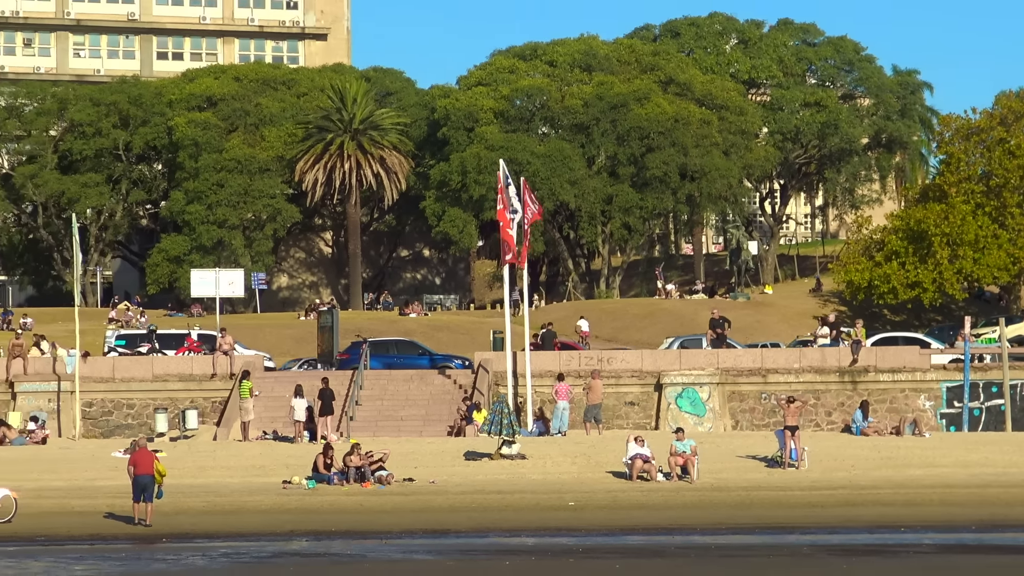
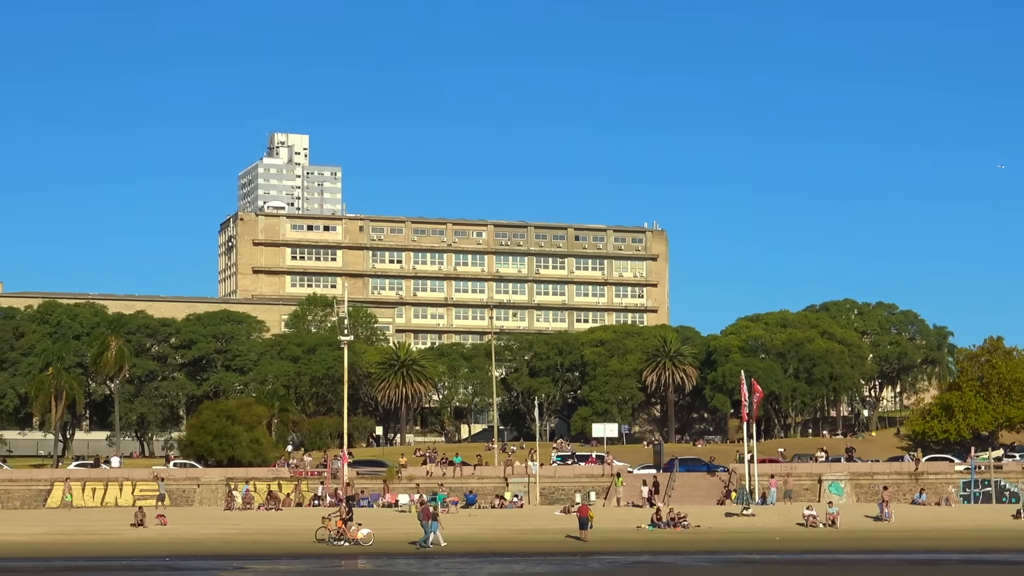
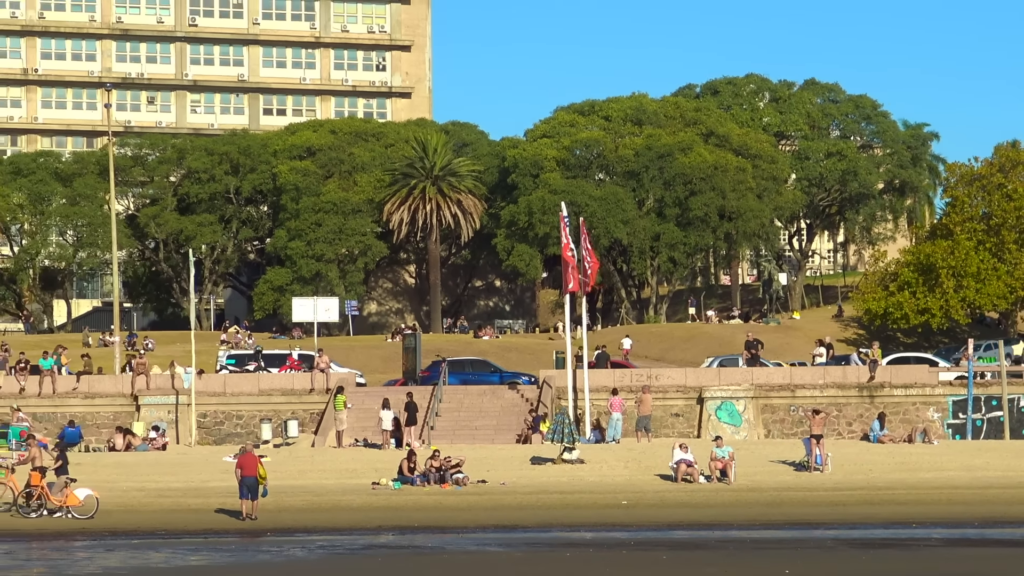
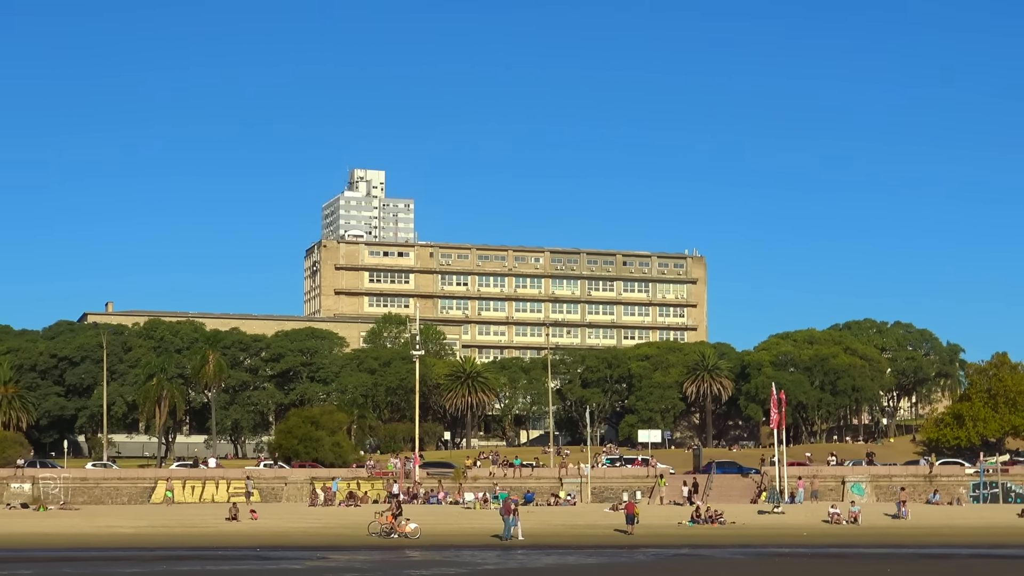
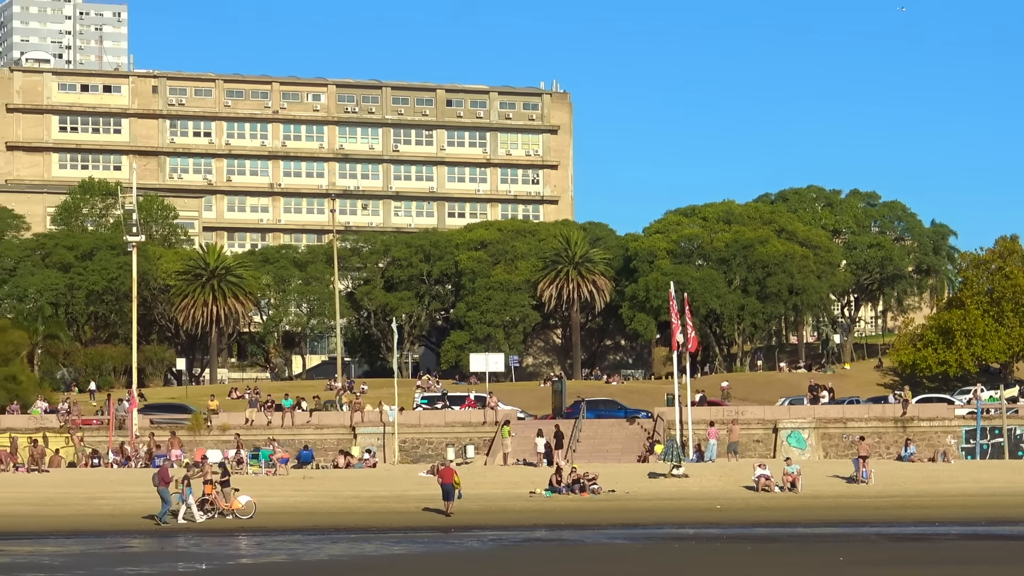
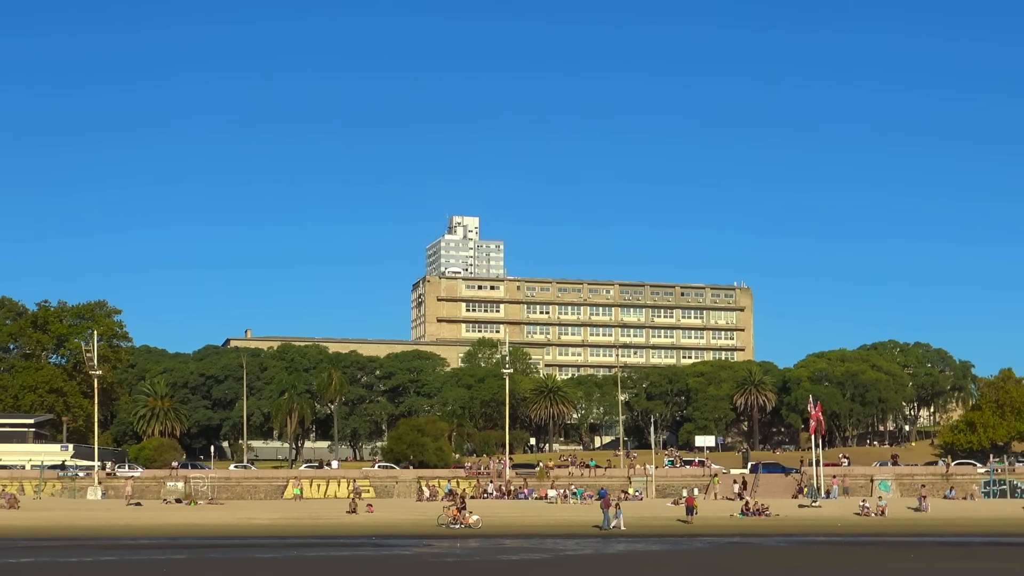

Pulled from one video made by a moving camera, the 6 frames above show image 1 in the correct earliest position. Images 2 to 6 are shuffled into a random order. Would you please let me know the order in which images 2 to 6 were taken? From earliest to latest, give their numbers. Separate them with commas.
3, 5, 2, 4, 6
